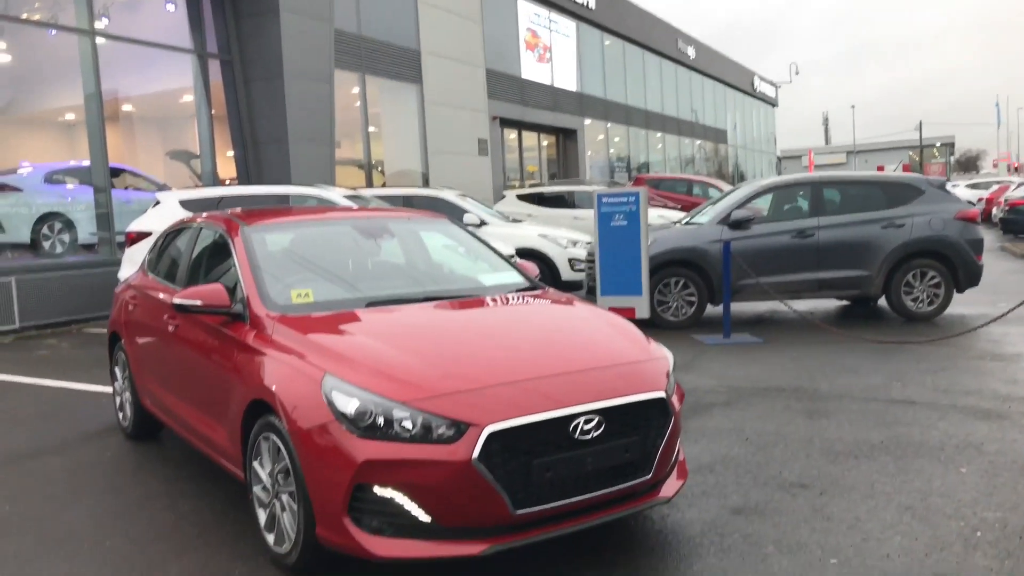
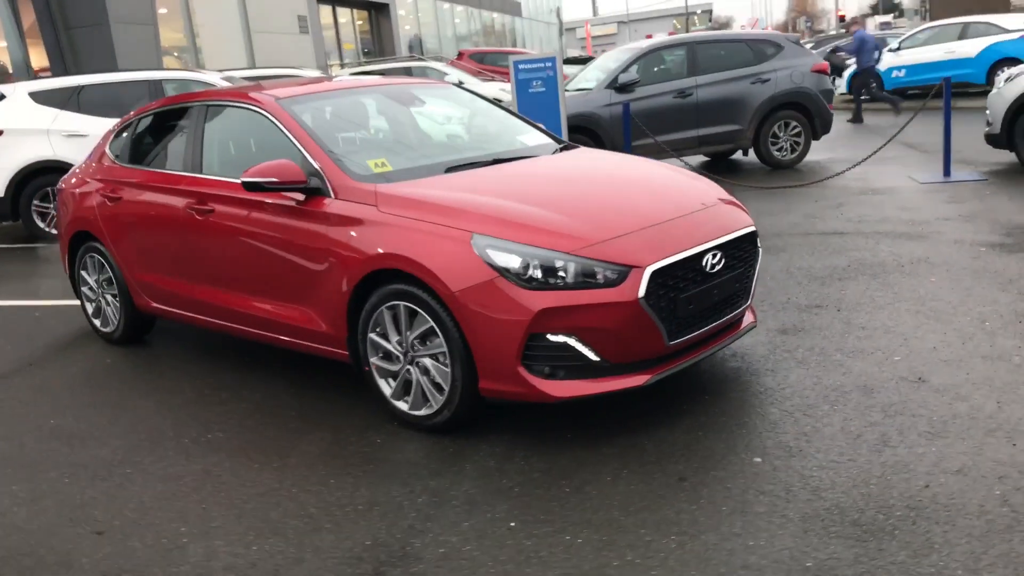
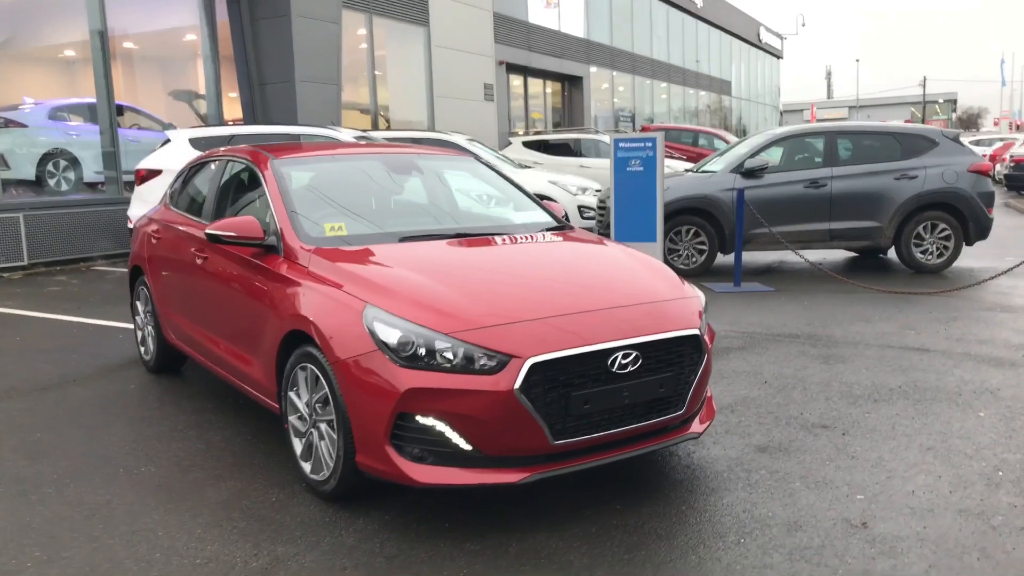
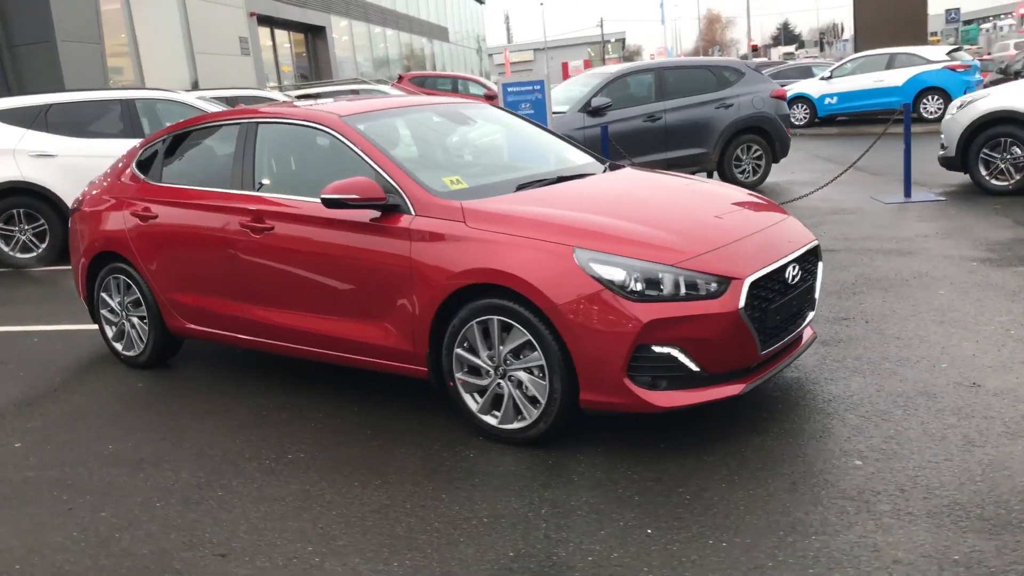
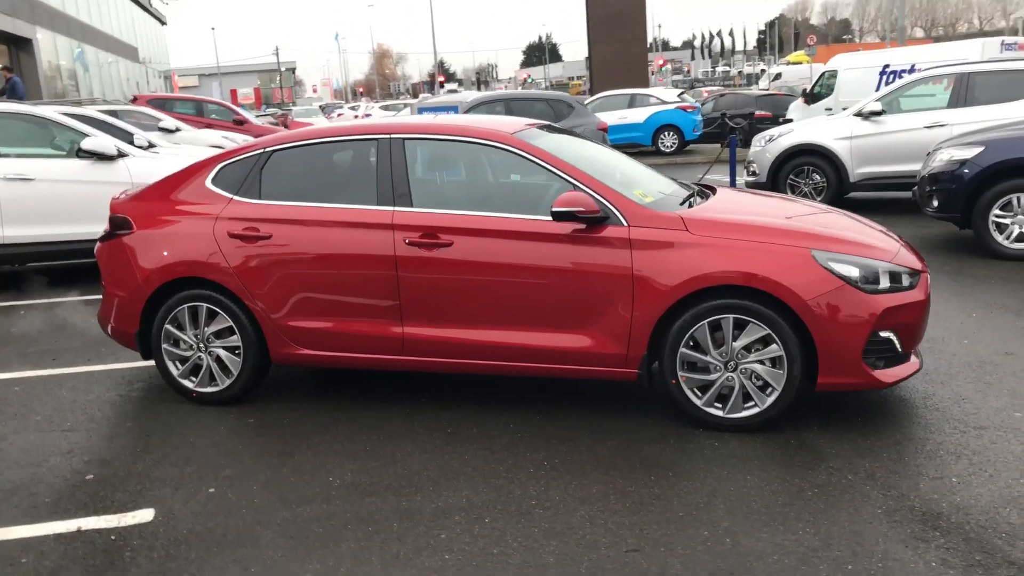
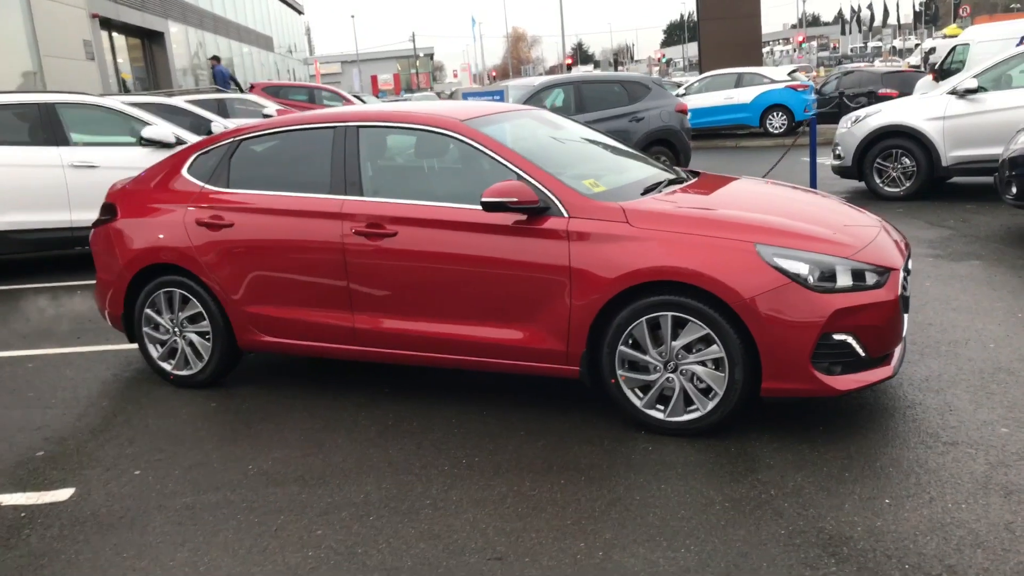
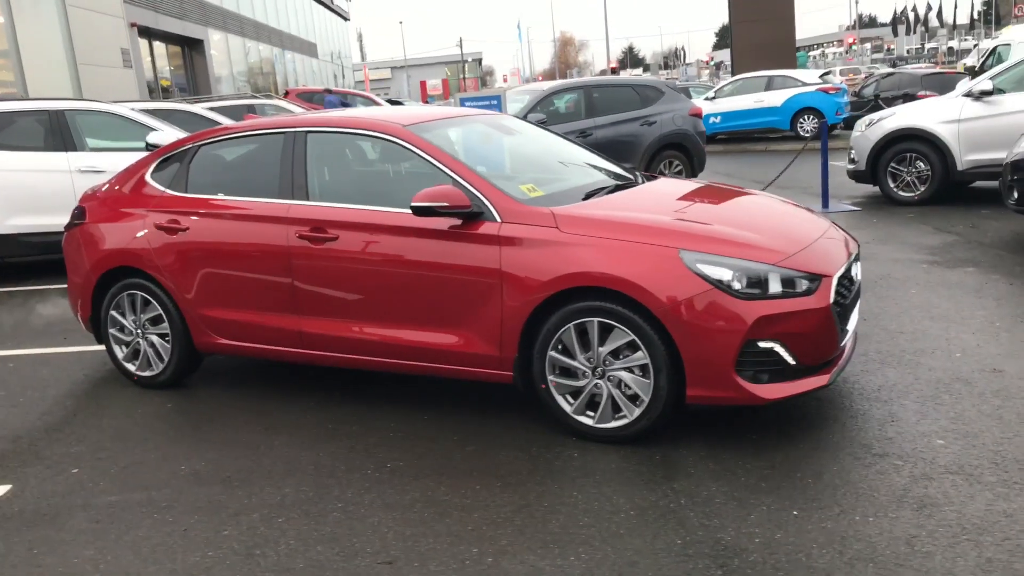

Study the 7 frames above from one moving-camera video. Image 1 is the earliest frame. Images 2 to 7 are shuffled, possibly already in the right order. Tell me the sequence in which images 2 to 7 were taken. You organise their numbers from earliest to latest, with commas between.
3, 2, 4, 7, 6, 5
